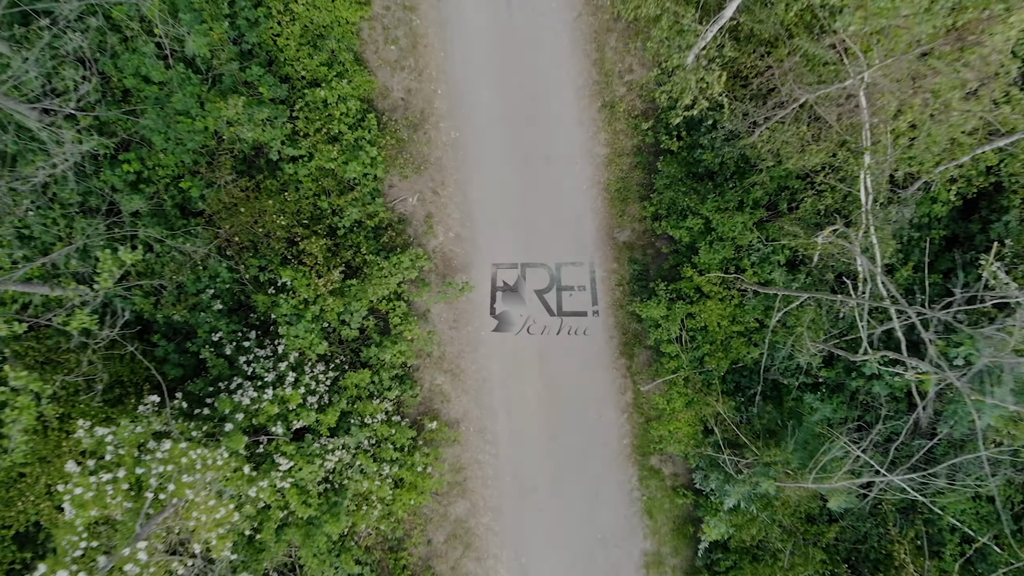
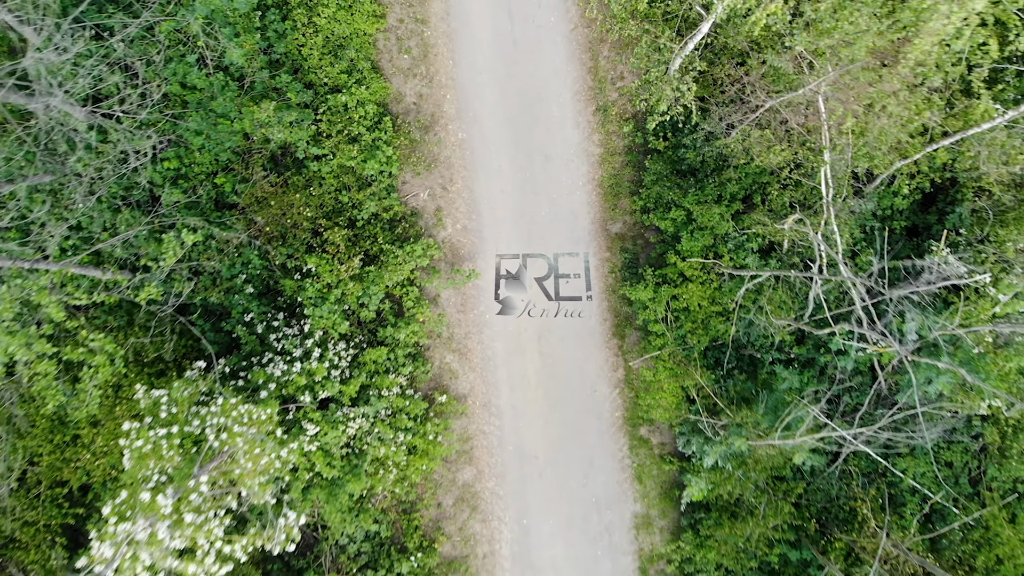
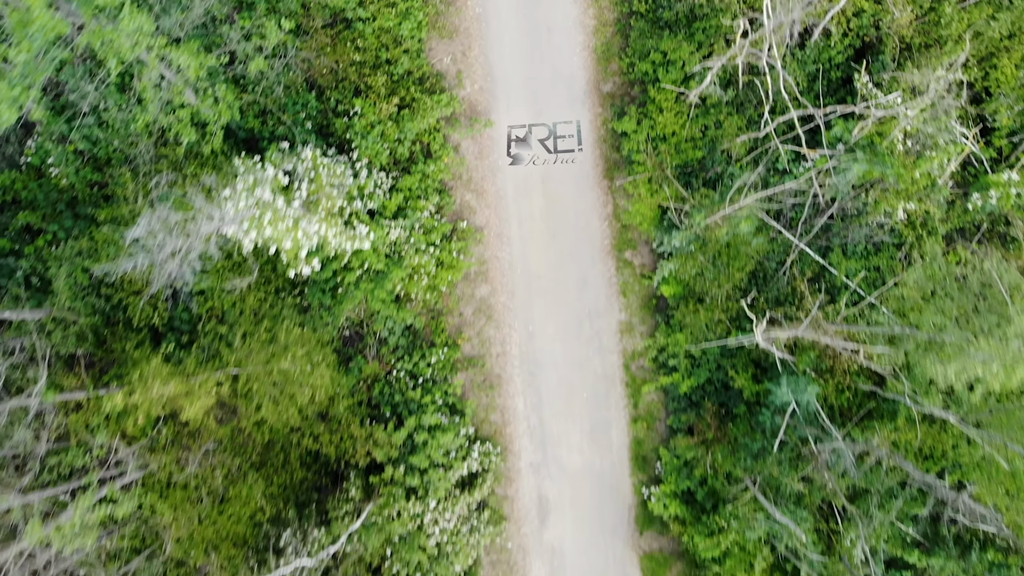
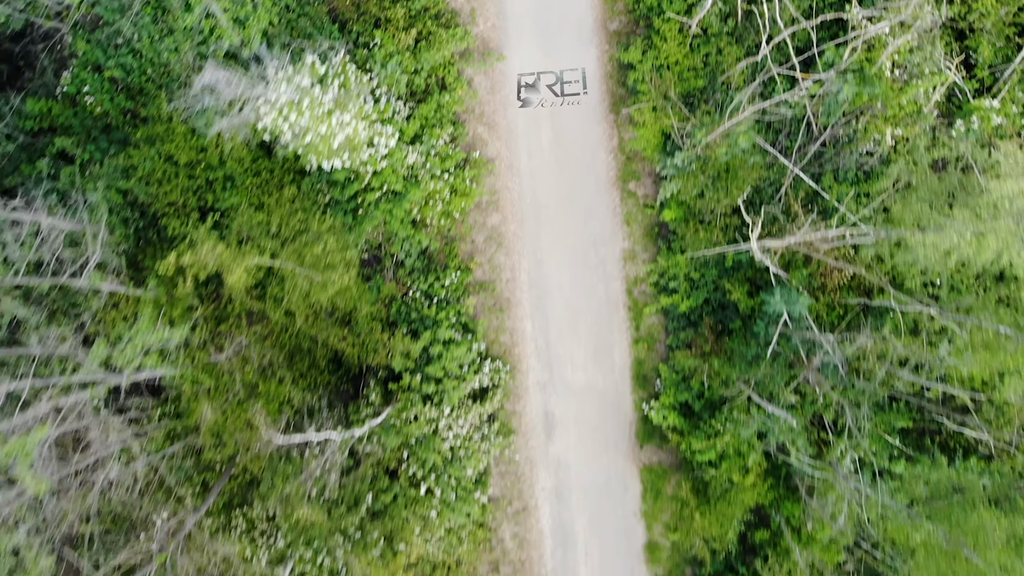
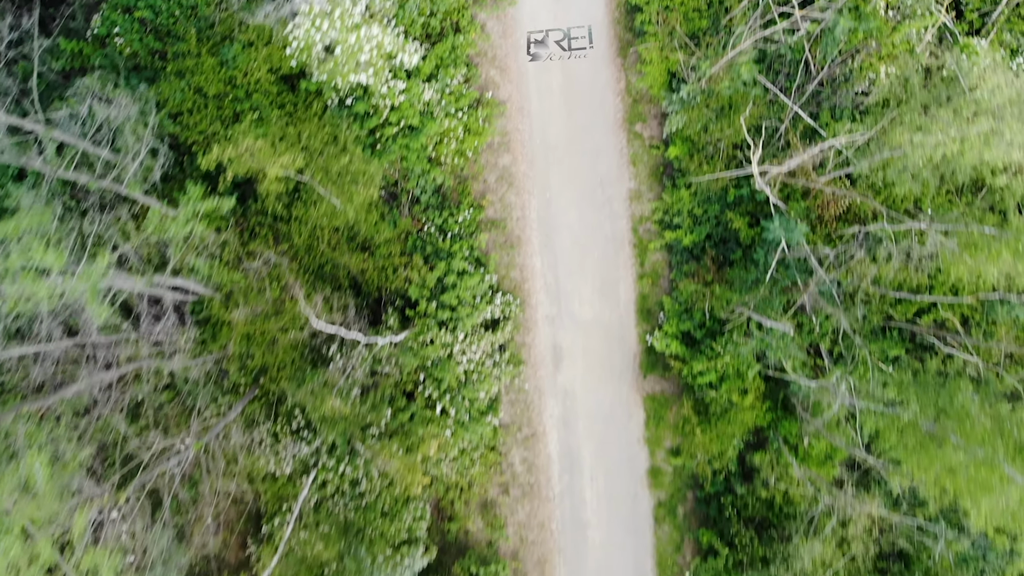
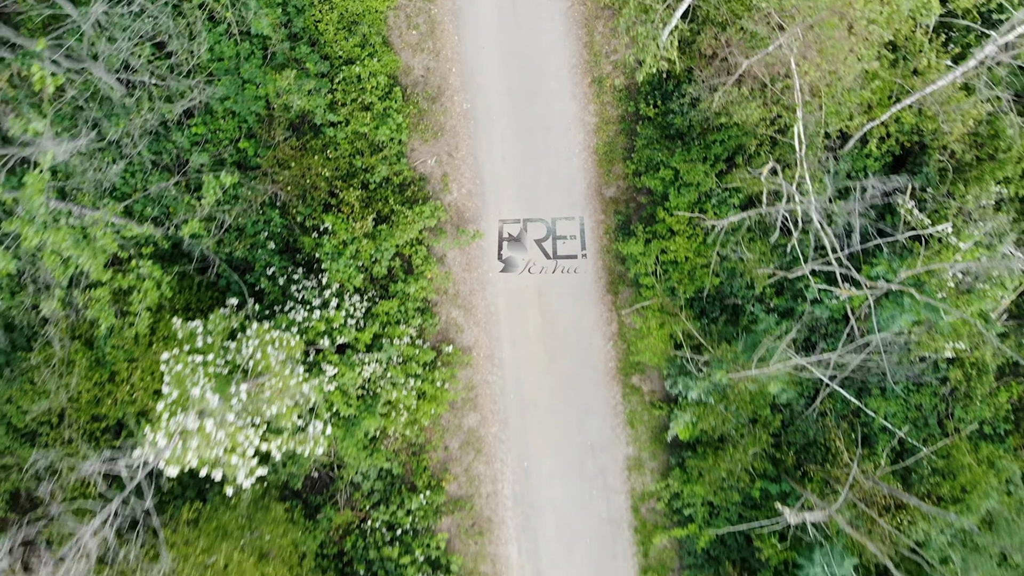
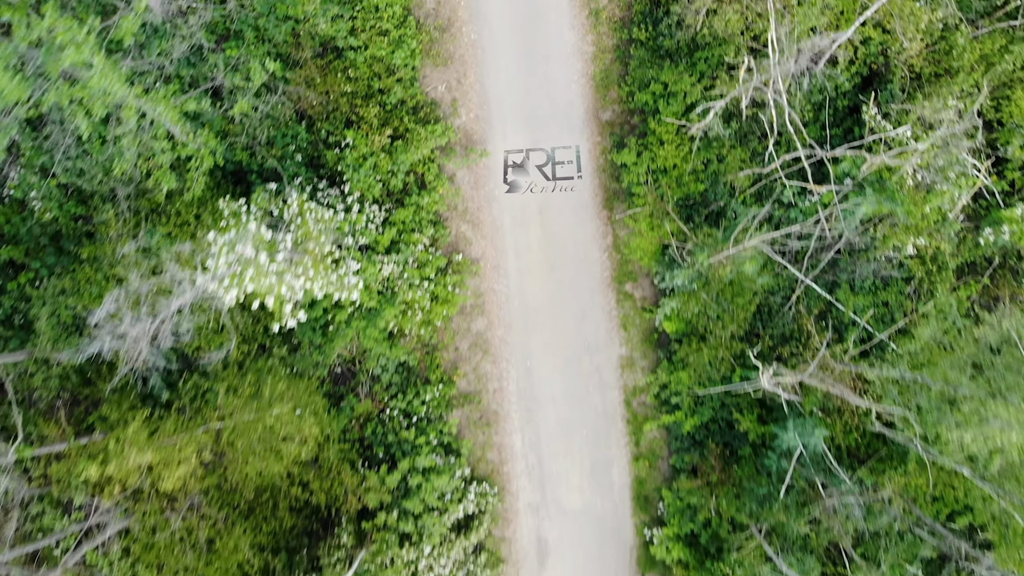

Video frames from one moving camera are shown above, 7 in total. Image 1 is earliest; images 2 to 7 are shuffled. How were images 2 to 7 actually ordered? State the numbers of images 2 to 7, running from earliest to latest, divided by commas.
2, 6, 7, 3, 4, 5
